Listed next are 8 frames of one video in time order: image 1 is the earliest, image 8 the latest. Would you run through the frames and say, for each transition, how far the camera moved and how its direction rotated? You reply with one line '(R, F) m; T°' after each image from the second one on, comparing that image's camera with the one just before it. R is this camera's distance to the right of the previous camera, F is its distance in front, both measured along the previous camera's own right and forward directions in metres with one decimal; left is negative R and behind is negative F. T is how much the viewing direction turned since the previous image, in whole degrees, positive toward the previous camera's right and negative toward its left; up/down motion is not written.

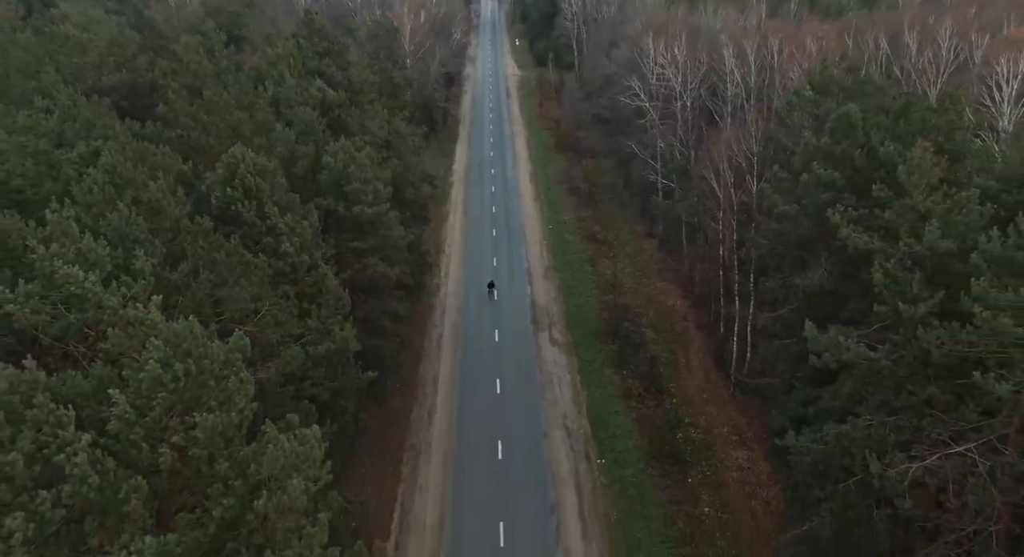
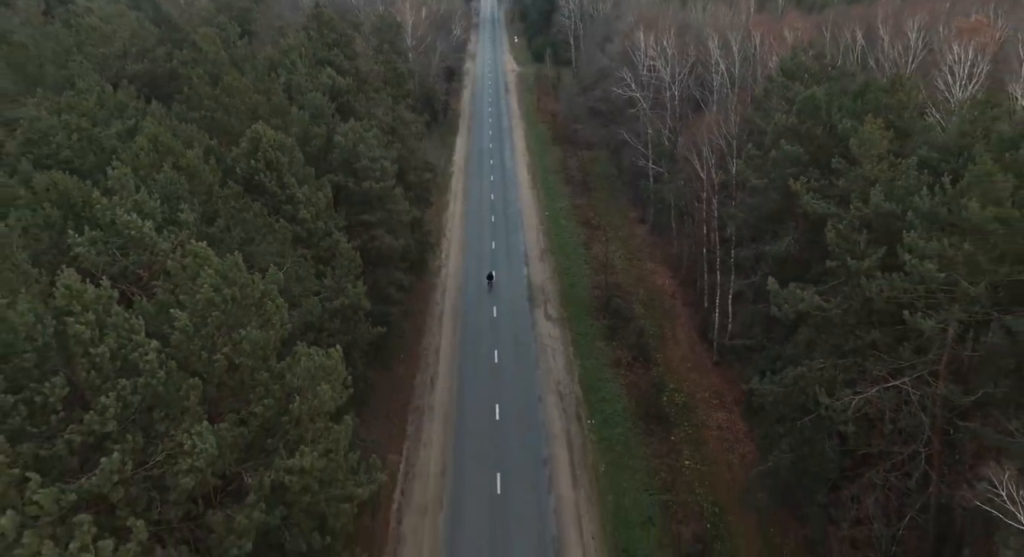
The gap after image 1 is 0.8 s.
(+0.2, -2.2) m; 0°
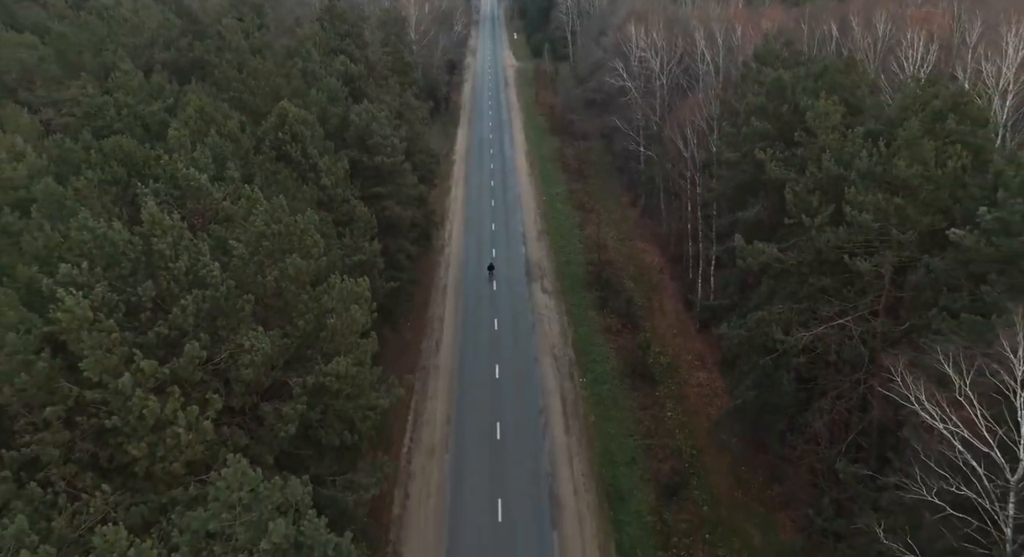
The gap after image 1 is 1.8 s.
(+0.1, -2.8) m; 0°
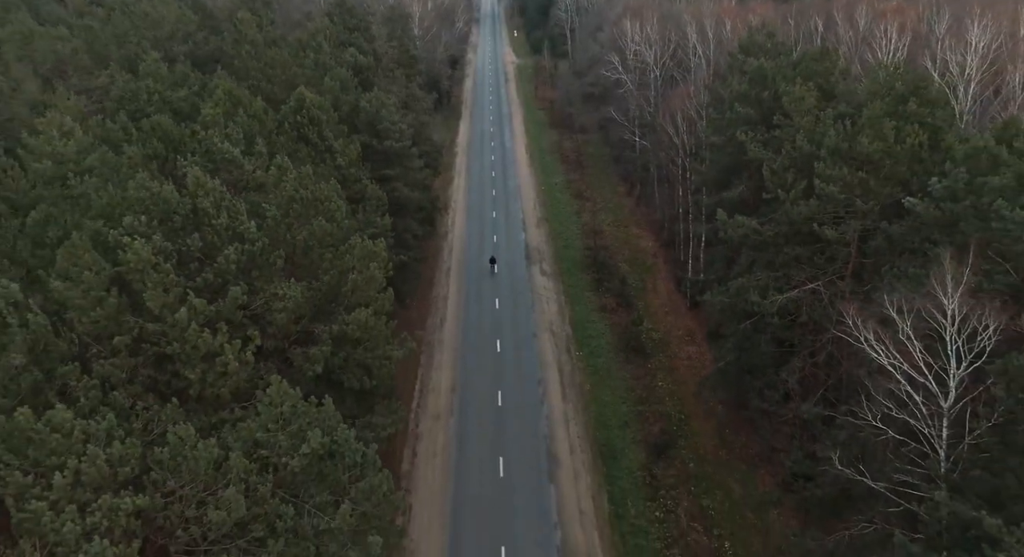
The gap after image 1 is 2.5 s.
(0.0, -2.0) m; 0°
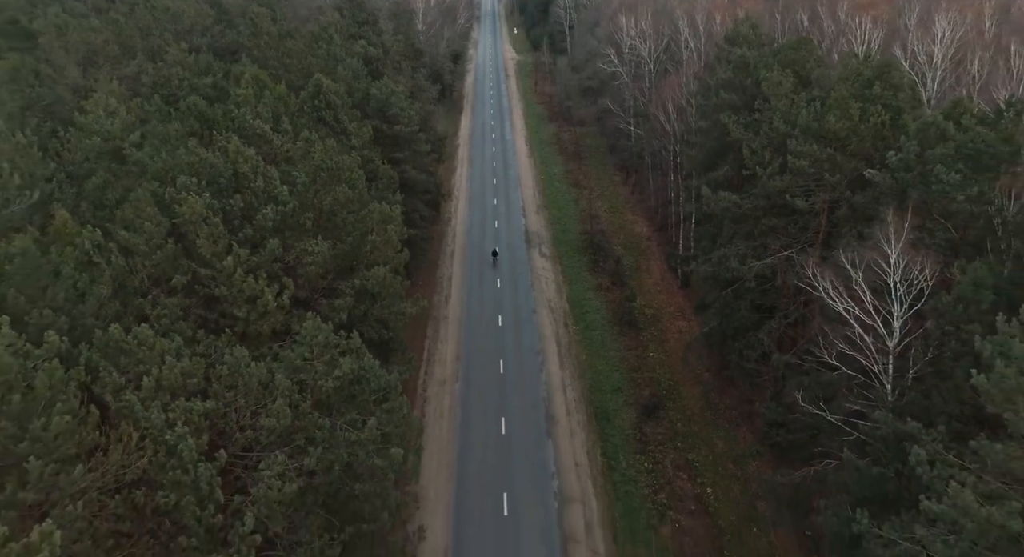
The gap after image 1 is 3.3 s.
(-0.1, -2.3) m; 0°
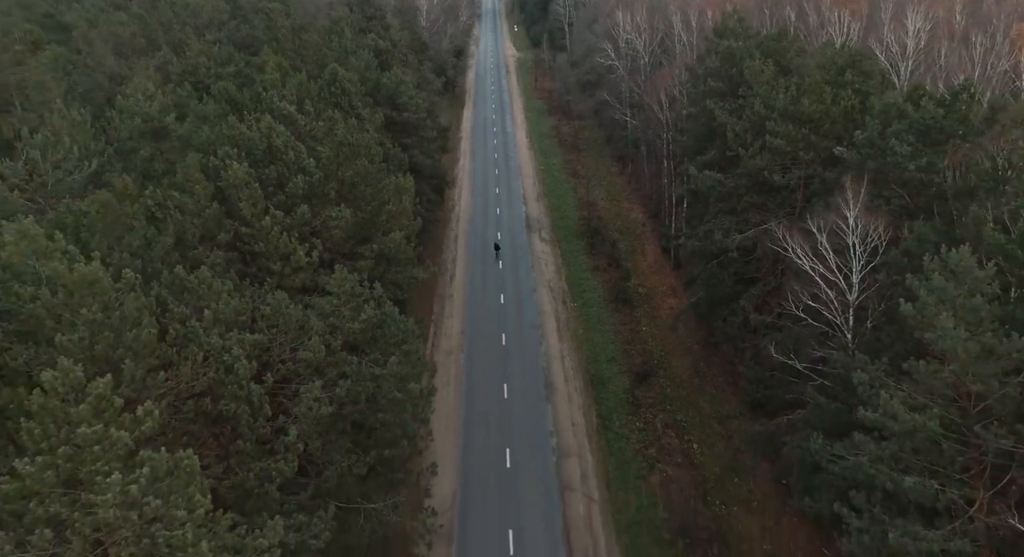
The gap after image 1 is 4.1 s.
(-0.1, -2.3) m; 0°
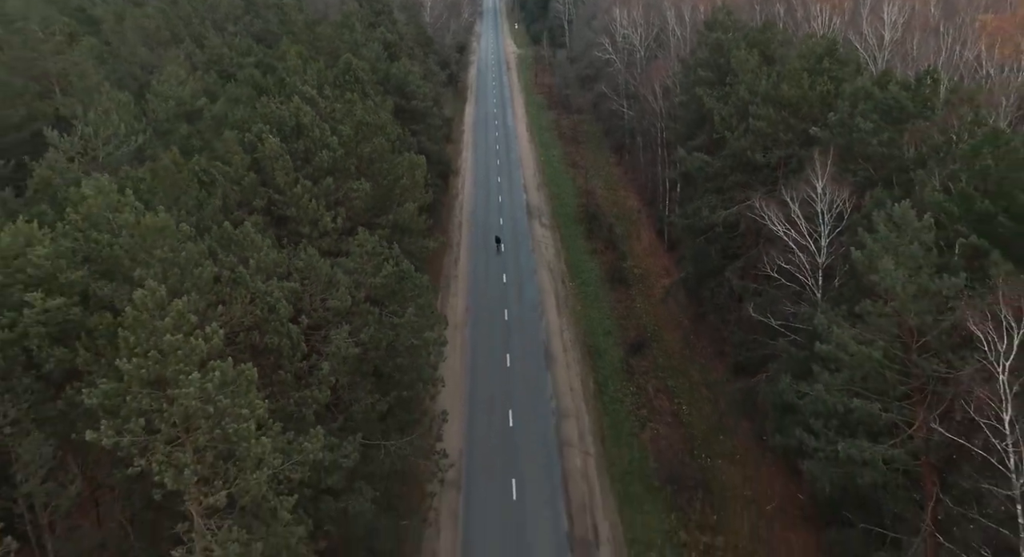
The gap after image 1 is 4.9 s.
(-0.1, -2.3) m; 0°
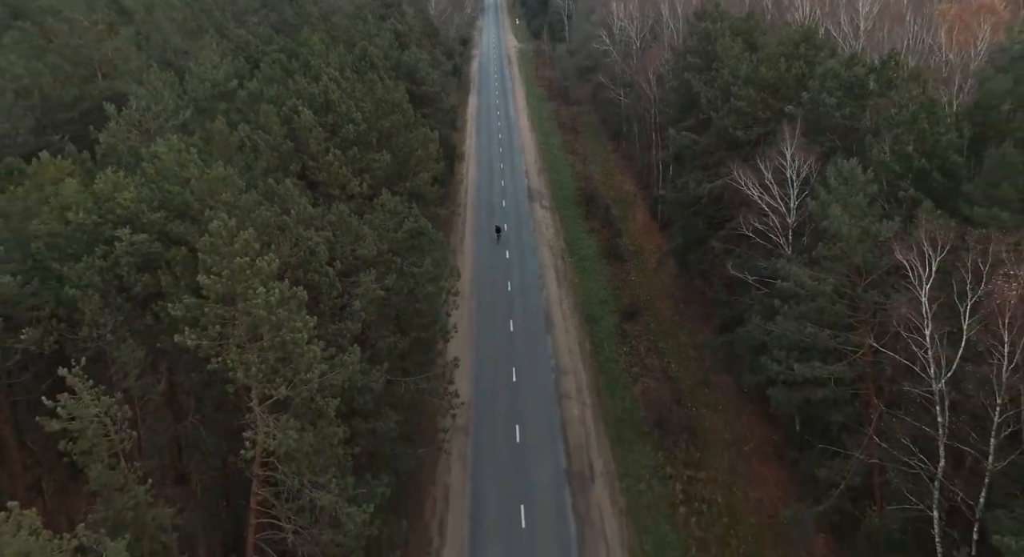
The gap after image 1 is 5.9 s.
(-0.1, -2.8) m; 0°
